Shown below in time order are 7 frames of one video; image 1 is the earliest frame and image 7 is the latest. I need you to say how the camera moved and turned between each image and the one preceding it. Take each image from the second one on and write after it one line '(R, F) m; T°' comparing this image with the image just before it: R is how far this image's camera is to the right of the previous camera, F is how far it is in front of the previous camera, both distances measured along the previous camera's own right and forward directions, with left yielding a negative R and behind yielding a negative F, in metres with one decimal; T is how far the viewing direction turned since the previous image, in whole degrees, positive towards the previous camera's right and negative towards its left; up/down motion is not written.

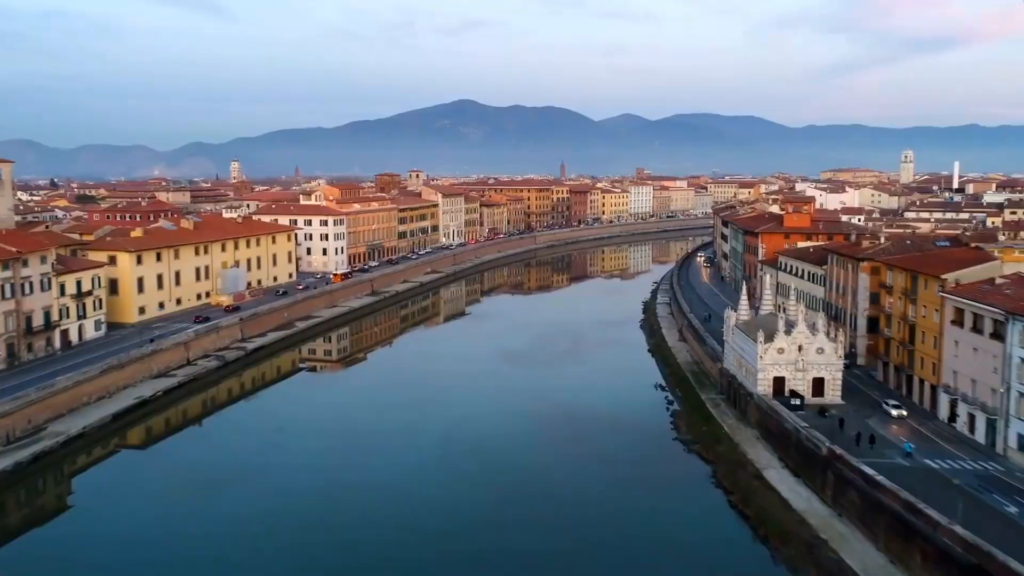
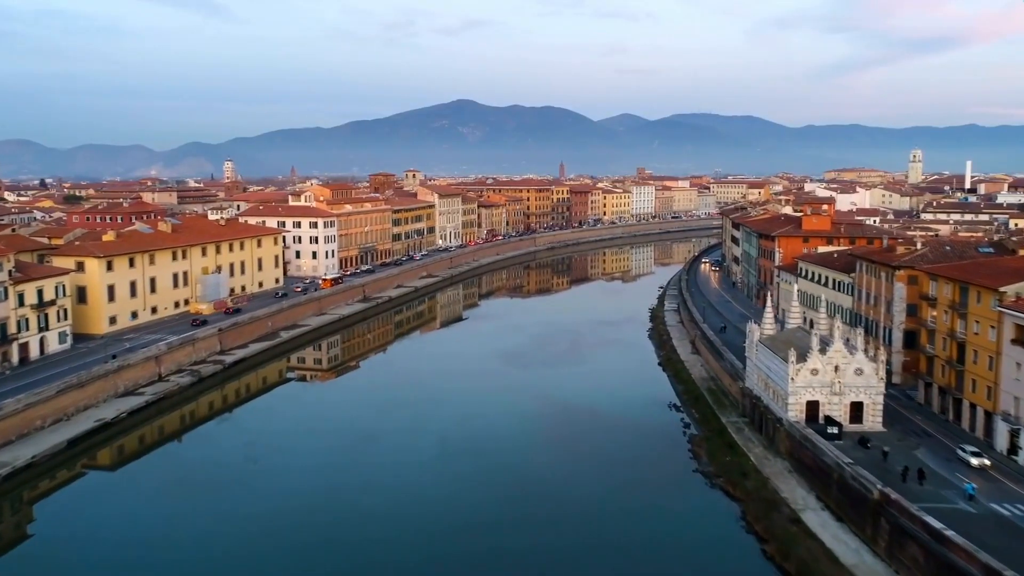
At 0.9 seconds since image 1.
(0.0, +3.3) m; 0°
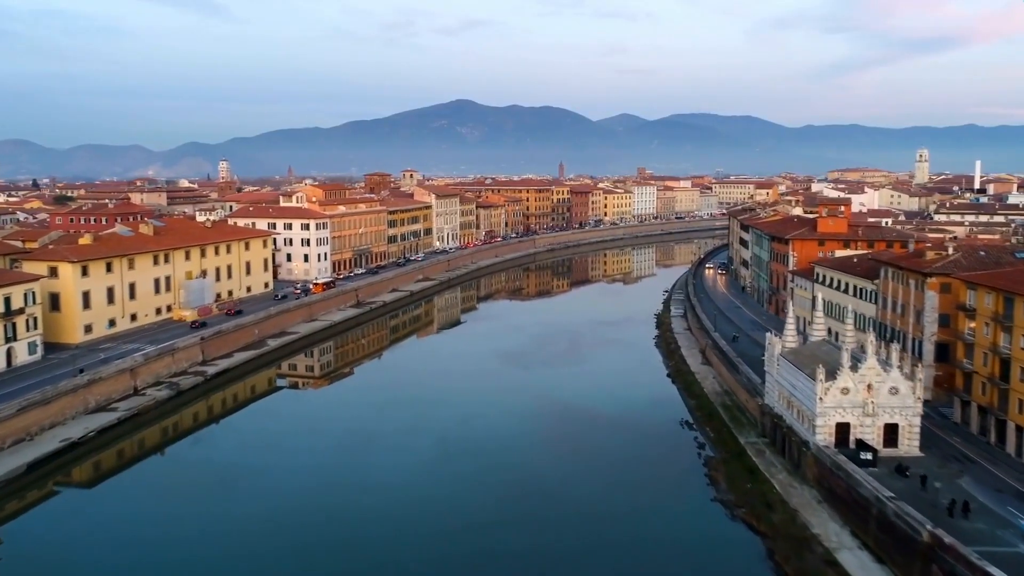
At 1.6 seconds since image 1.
(0.0, +2.4) m; 0°
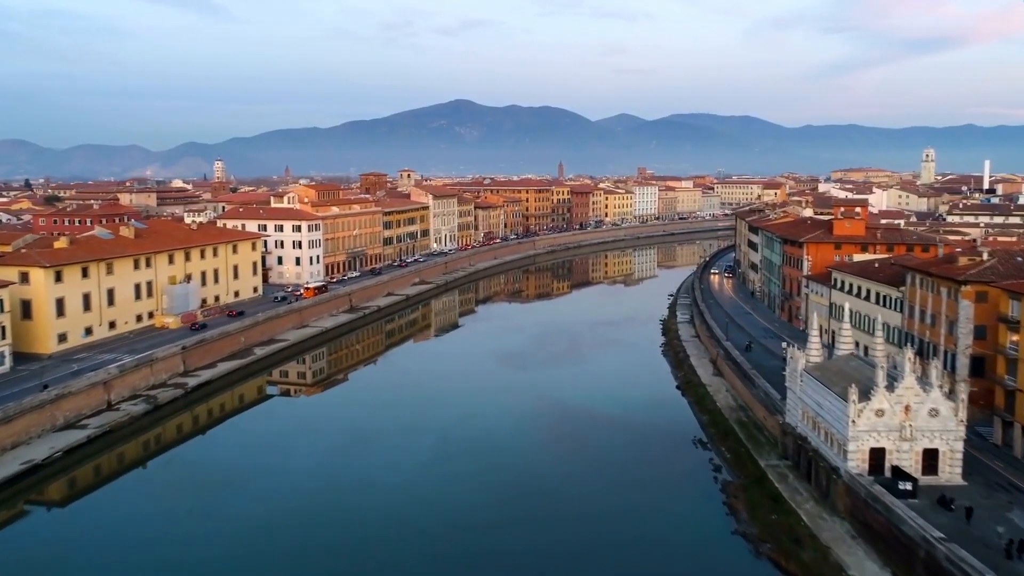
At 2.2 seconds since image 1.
(0.0, +2.3) m; 0°
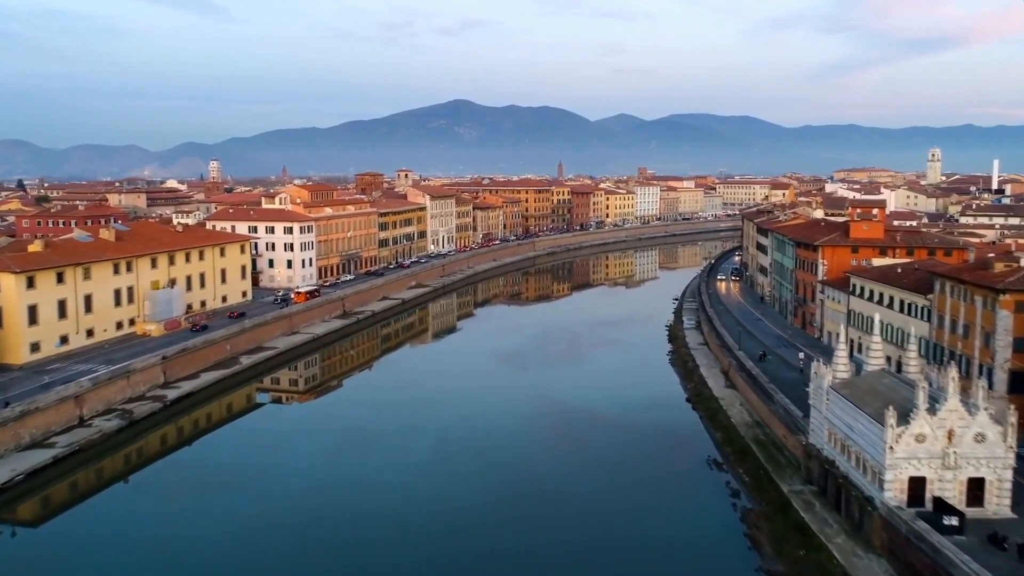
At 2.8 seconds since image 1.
(0.0, +2.1) m; 0°
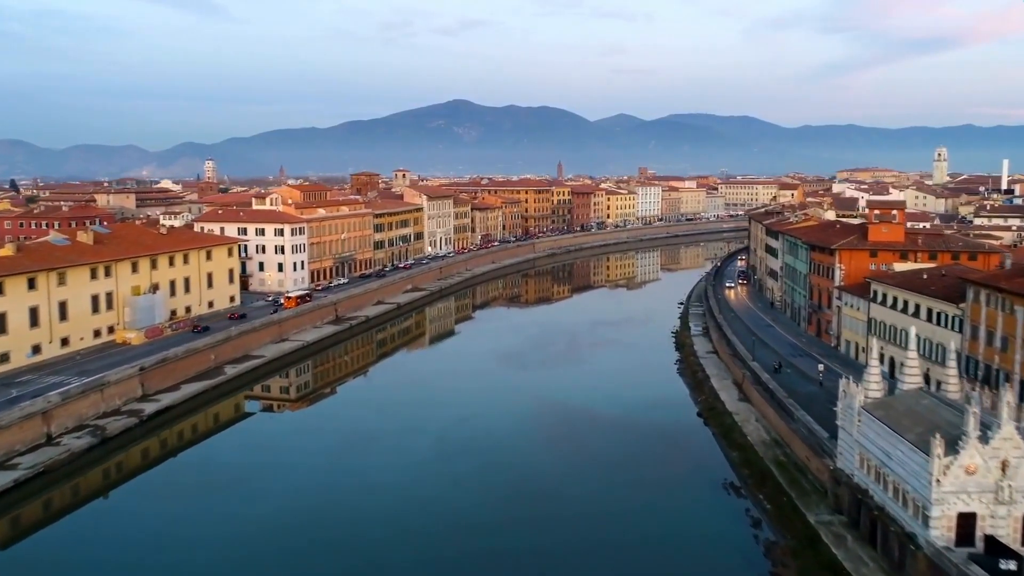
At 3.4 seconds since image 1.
(0.0, +2.1) m; 0°
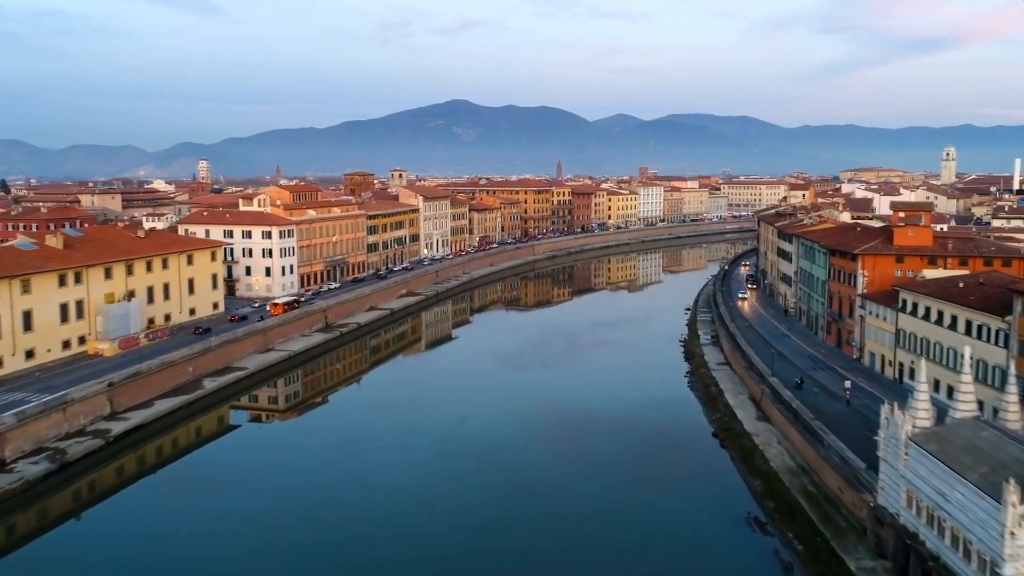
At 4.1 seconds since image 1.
(0.0, +2.6) m; 0°
